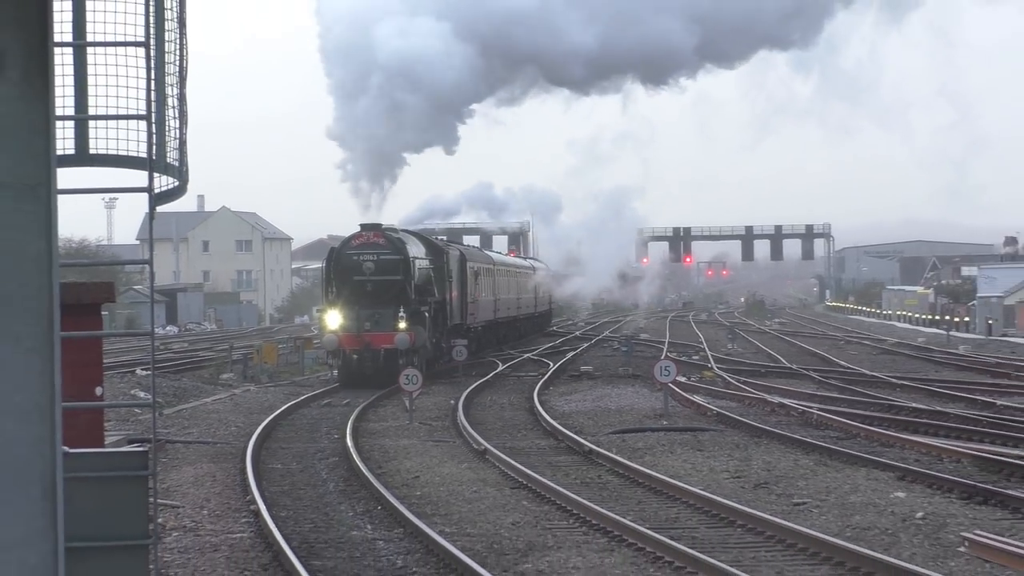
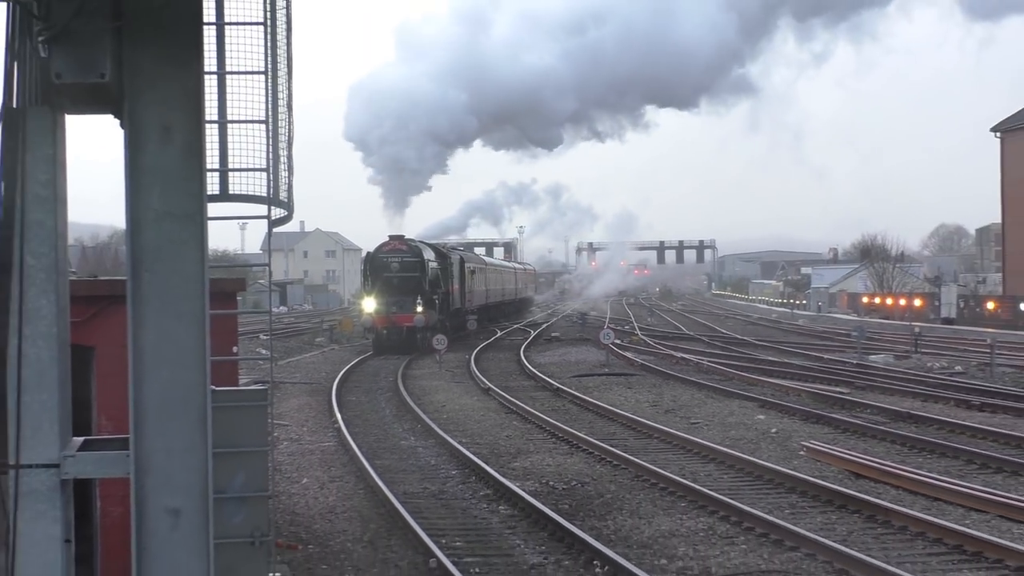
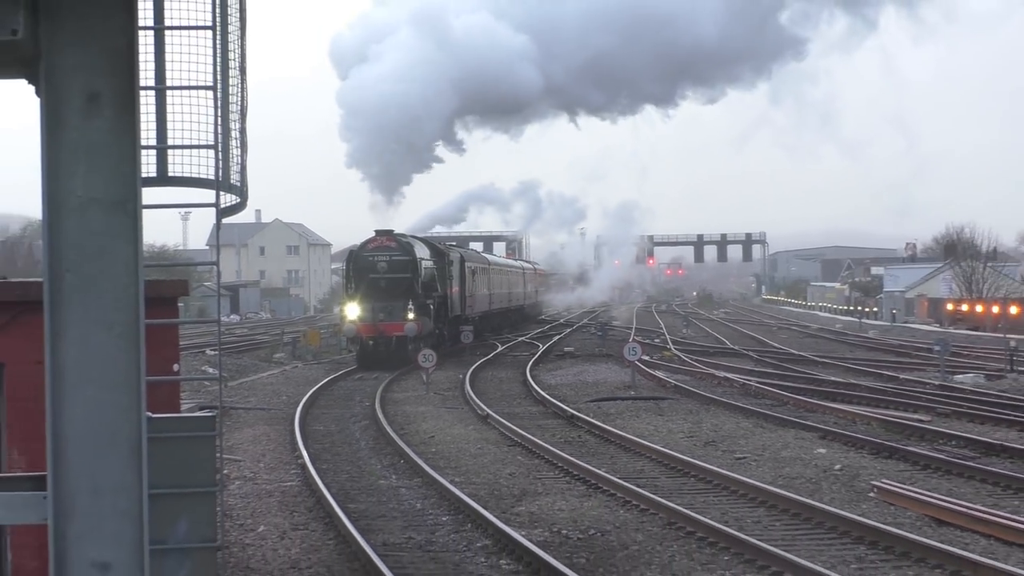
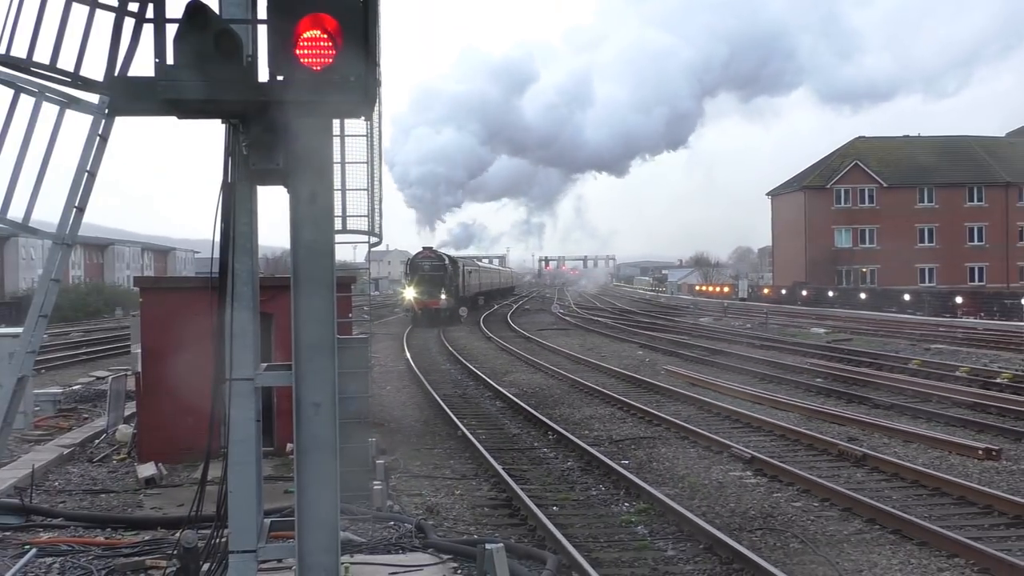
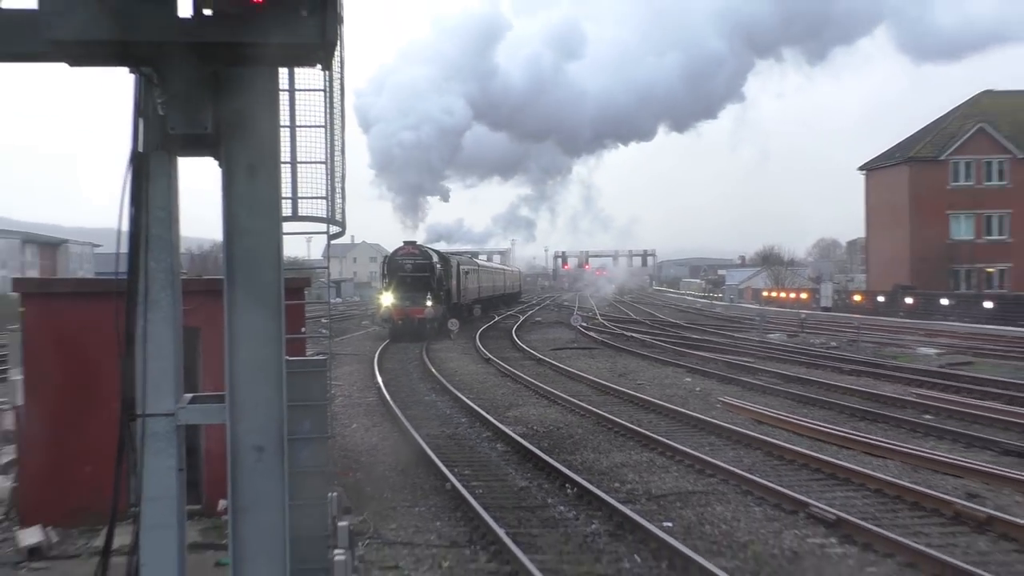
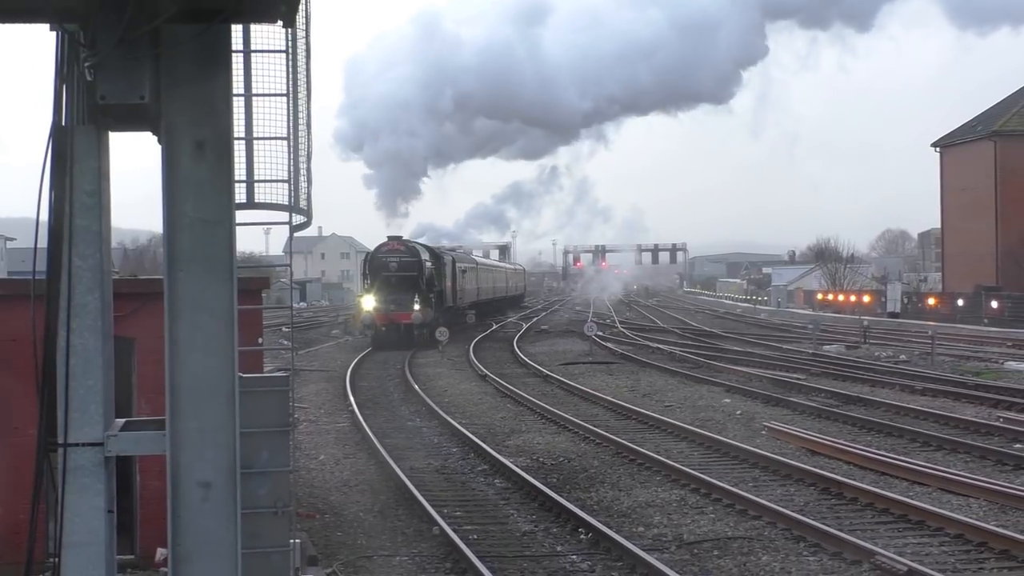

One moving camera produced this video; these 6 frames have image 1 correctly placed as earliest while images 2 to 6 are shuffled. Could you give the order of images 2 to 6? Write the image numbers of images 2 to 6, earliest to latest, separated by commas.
3, 2, 6, 5, 4
